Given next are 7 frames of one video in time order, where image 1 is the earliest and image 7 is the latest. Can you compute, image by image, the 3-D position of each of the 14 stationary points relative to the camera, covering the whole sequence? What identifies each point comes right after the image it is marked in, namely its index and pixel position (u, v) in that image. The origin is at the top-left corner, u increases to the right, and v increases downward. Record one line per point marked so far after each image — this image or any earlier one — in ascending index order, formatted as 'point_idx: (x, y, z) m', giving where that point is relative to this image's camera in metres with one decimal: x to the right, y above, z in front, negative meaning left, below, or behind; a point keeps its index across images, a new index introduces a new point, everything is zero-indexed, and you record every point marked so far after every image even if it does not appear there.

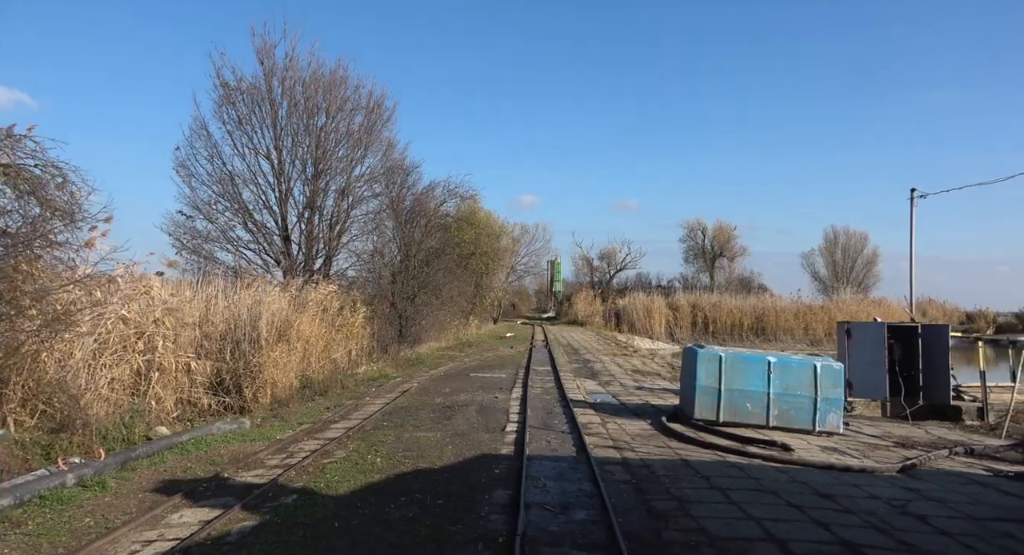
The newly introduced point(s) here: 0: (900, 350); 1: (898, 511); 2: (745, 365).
0: (+7.6, -1.4, +15.1) m
1: (+3.6, -2.2, +7.2) m
2: (+3.7, -1.3, +12.2) m
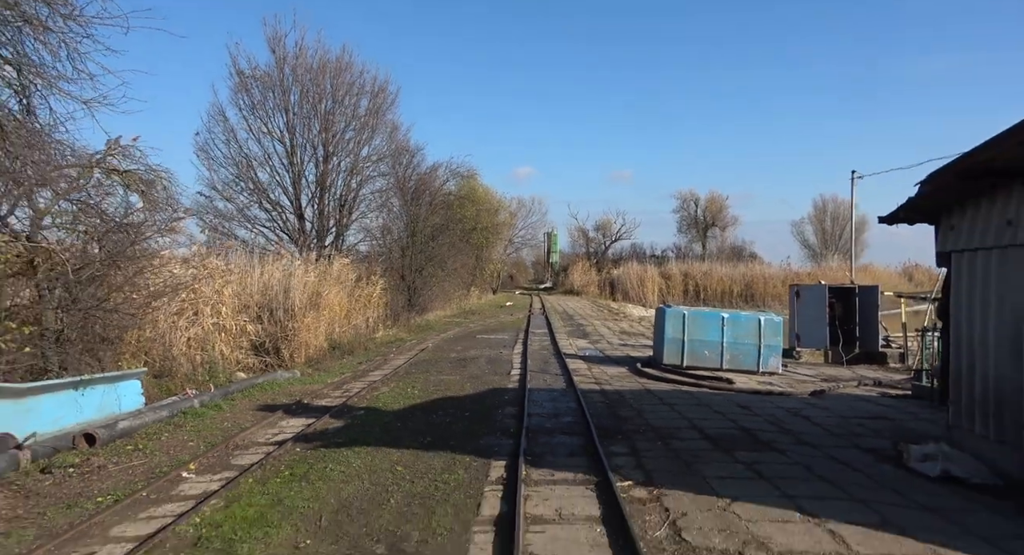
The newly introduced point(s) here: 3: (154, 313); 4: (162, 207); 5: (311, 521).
0: (+7.7, -0.7, +18.0) m
1: (+3.7, -1.8, +10.1) m
2: (+3.7, -0.8, +15.1) m
3: (-5.7, -0.6, +13.1) m
4: (-5.6, +1.2, +12.0) m
5: (-1.4, -1.7, +5.6) m
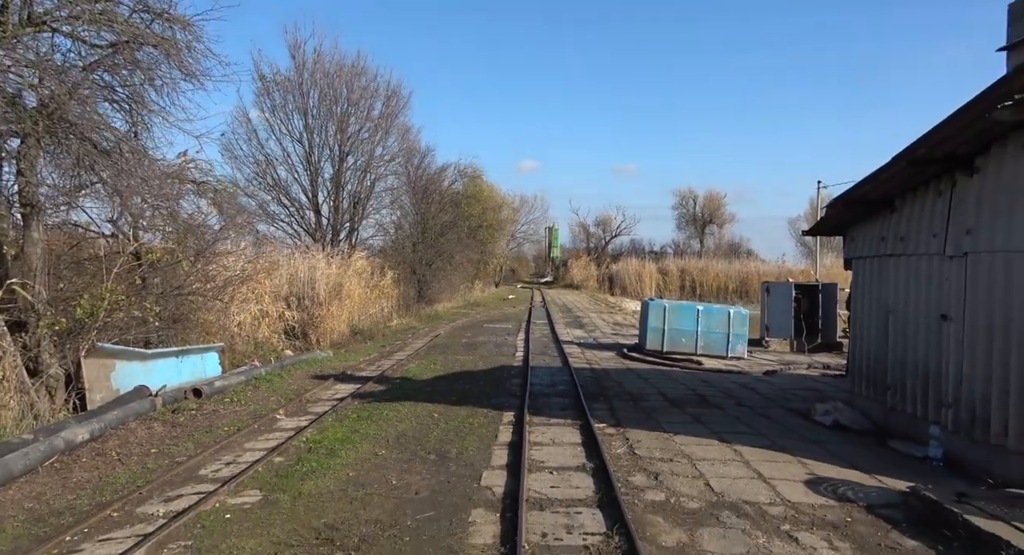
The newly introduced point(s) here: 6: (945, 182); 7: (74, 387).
0: (+7.8, -0.7, +20.5) m
1: (+3.8, -1.8, +12.6) m
2: (+3.8, -0.7, +17.6) m
3: (-5.6, -0.5, +15.6) m
4: (-5.4, +1.3, +14.5) m
5: (-1.3, -1.7, +8.1) m
6: (+4.2, +0.9, +7.5) m
7: (-5.5, -1.3, +10.0) m
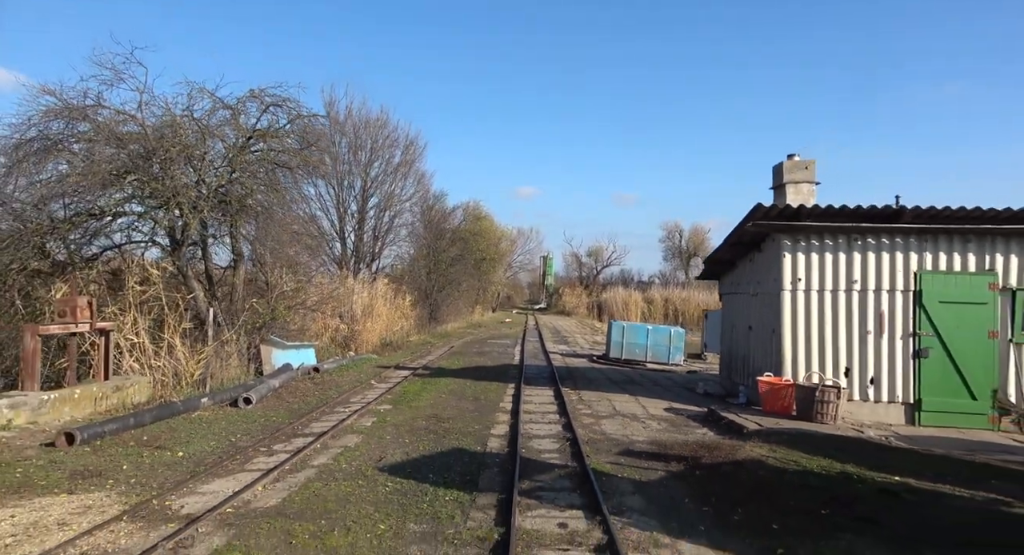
0: (+7.8, -1.7, +26.9) m
1: (+3.8, -2.5, +19.0) m
2: (+3.8, -1.6, +24.0) m
3: (-5.6, -1.0, +21.9) m
4: (-5.4, +0.8, +20.9) m
5: (-1.3, -2.1, +14.4) m
6: (+4.3, +0.4, +14.0) m
7: (-5.4, -1.7, +16.3) m
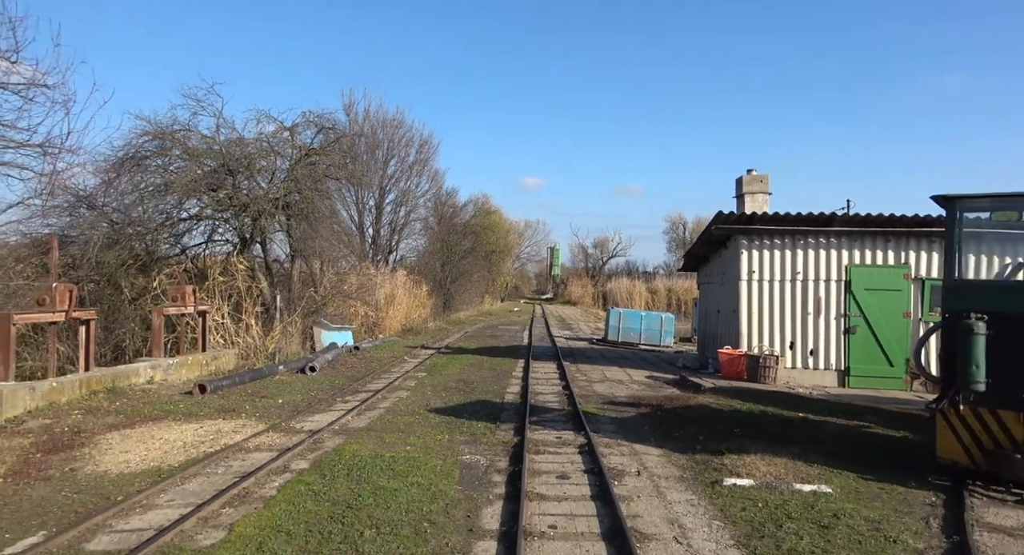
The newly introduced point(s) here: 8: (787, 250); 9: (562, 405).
0: (+8.1, -1.4, +29.9) m
1: (+4.1, -2.2, +22.0) m
2: (+4.1, -1.3, +27.0) m
3: (-5.3, -0.8, +25.0) m
4: (-5.1, +1.0, +24.0) m
5: (-1.1, -2.0, +17.5) m
6: (+4.5, +0.6, +17.0) m
7: (-5.2, -1.5, +19.4) m
8: (+5.4, +0.5, +15.0) m
9: (+0.8, -2.0, +12.0) m
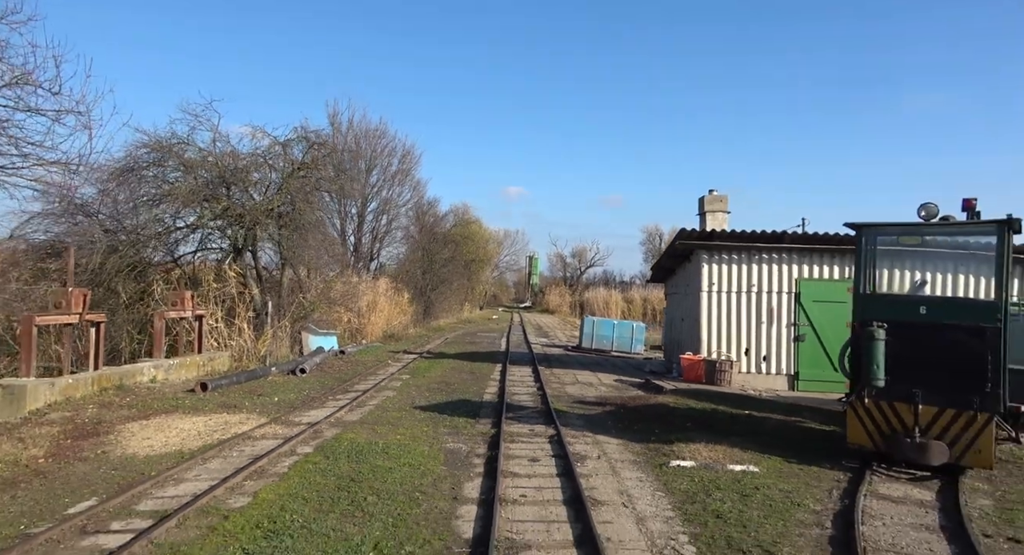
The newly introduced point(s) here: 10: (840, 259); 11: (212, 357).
0: (+7.3, -1.8, +31.2) m
1: (+3.4, -2.5, +23.3) m
2: (+3.3, -1.6, +28.2) m
3: (-6.0, -1.0, +26.0) m
4: (-5.8, +0.8, +25.0) m
5: (-1.6, -2.2, +18.6) m
6: (+4.0, +0.3, +18.2) m
7: (-5.7, -1.7, +20.4) m
8: (+4.9, +0.3, +16.3) m
9: (+0.4, -2.2, +13.2) m
10: (+6.9, +0.4, +16.1) m
11: (-5.9, -1.6, +15.3) m
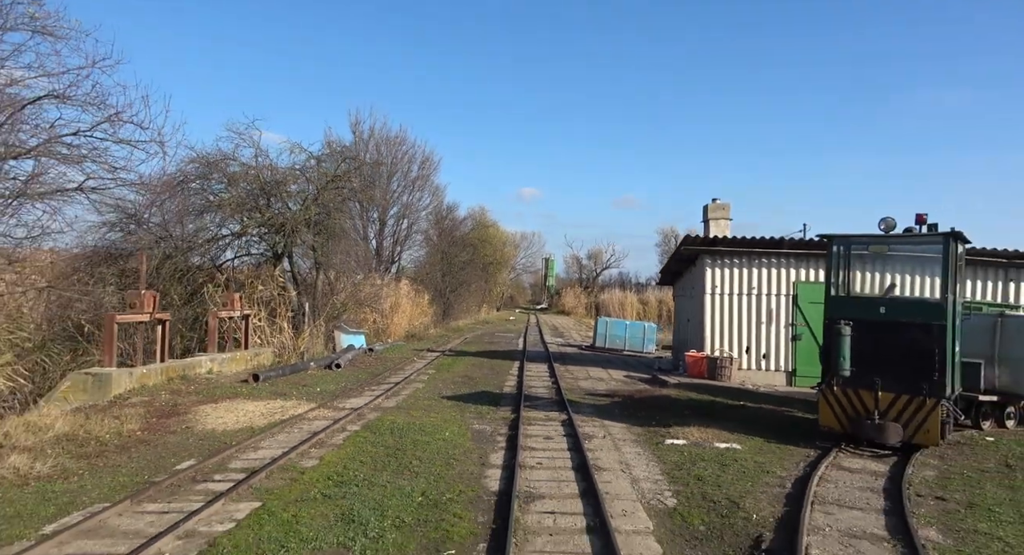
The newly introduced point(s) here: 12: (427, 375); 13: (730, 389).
0: (+8.0, -1.9, +32.5) m
1: (+3.9, -2.6, +24.6) m
2: (+4.0, -1.8, +29.5) m
3: (-5.4, -1.1, +27.6) m
4: (-5.2, +0.7, +26.5) m
5: (-1.1, -2.2, +20.0) m
6: (+4.5, +0.2, +19.5) m
7: (-5.3, -1.8, +21.9) m
8: (+5.3, +0.2, +17.6) m
9: (+0.7, -2.2, +14.6) m
10: (+7.3, +0.3, +17.4) m
11: (-5.6, -1.6, +16.8) m
12: (-1.9, -2.2, +17.1) m
13: (+4.3, -2.2, +15.3) m
